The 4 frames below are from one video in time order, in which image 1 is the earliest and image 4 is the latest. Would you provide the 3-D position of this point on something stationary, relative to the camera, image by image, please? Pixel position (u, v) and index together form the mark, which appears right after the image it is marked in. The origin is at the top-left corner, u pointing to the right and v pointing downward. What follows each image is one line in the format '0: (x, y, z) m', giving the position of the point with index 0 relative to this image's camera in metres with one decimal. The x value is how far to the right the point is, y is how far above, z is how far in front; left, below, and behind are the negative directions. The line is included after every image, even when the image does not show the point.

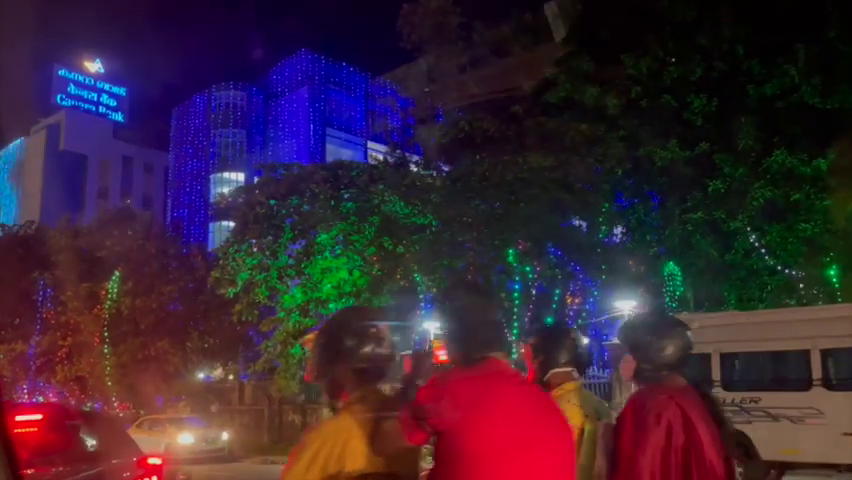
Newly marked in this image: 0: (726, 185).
0: (+6.0, +1.1, +13.4) m
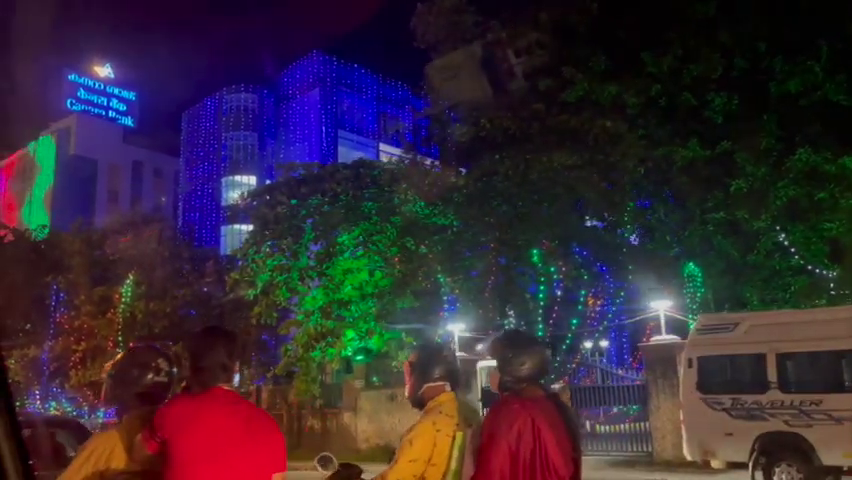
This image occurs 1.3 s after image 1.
0: (+6.4, +1.1, +13.2) m
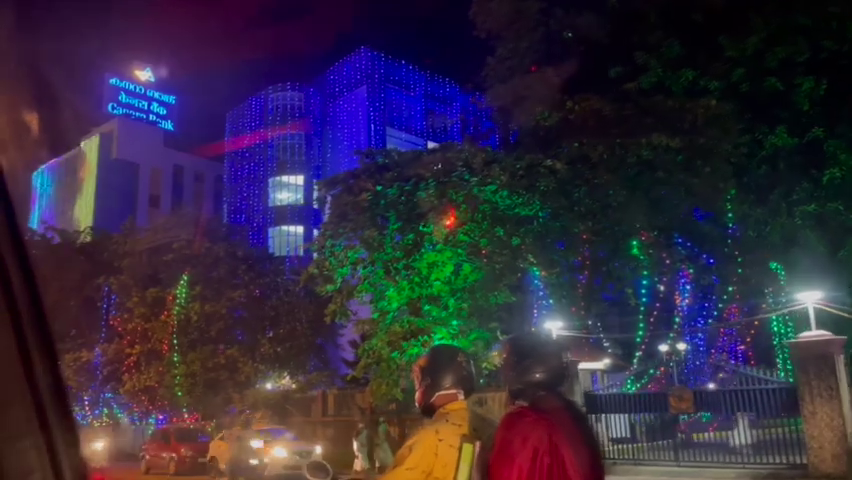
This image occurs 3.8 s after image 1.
0: (+7.7, +1.2, +12.2) m
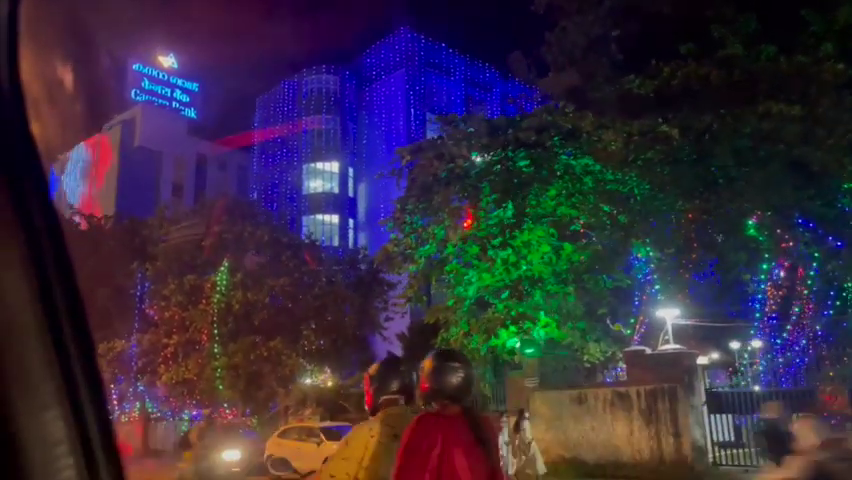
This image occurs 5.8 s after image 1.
0: (+8.8, +1.4, +11.2) m
